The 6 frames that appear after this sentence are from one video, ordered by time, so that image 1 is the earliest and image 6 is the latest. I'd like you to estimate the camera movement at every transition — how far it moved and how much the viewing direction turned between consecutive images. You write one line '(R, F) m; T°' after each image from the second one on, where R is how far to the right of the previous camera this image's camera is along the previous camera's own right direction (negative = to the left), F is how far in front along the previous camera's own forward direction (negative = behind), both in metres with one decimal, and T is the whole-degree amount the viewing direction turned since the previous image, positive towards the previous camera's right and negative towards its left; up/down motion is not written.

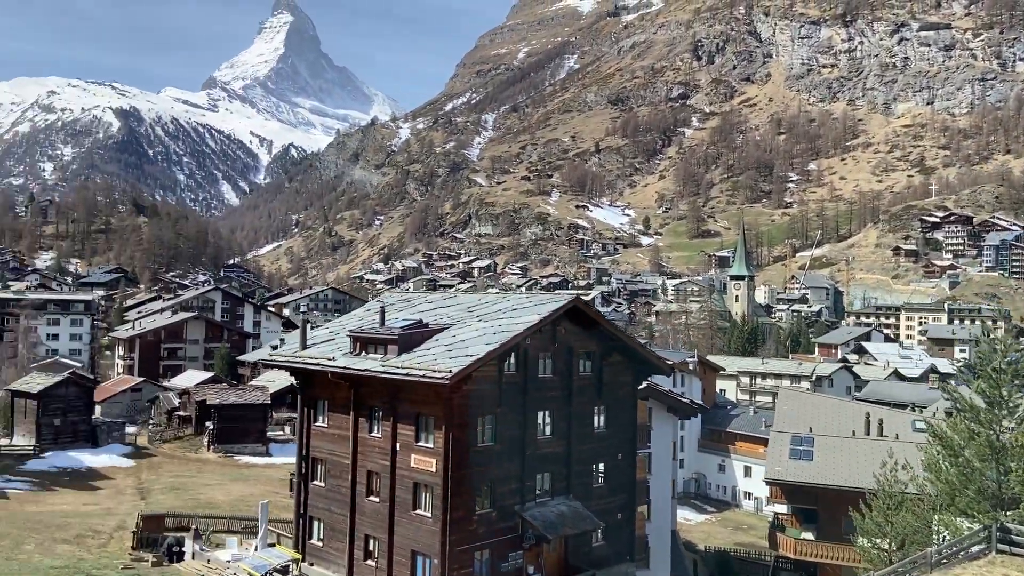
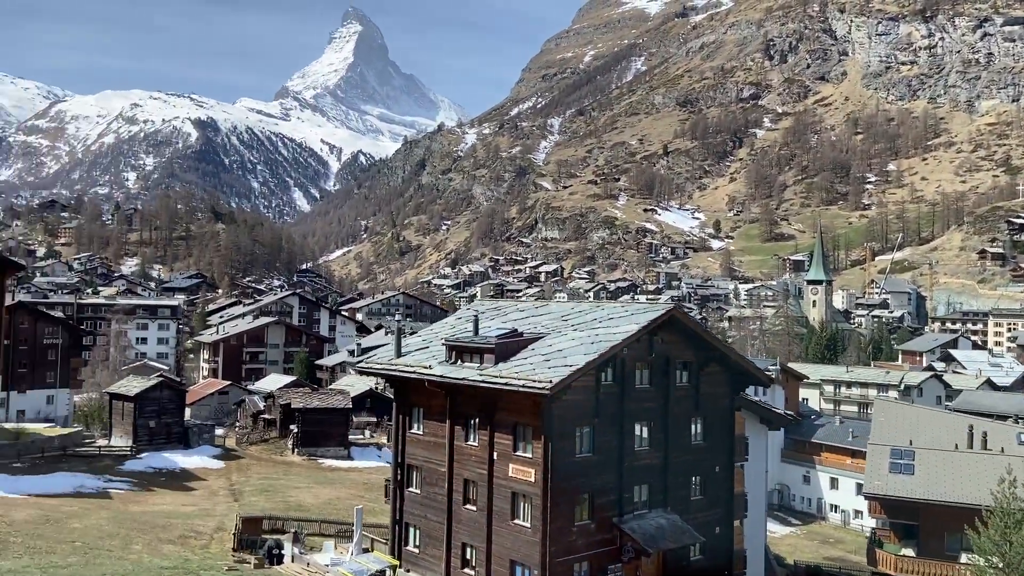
(-0.8, +0.1) m; -5°
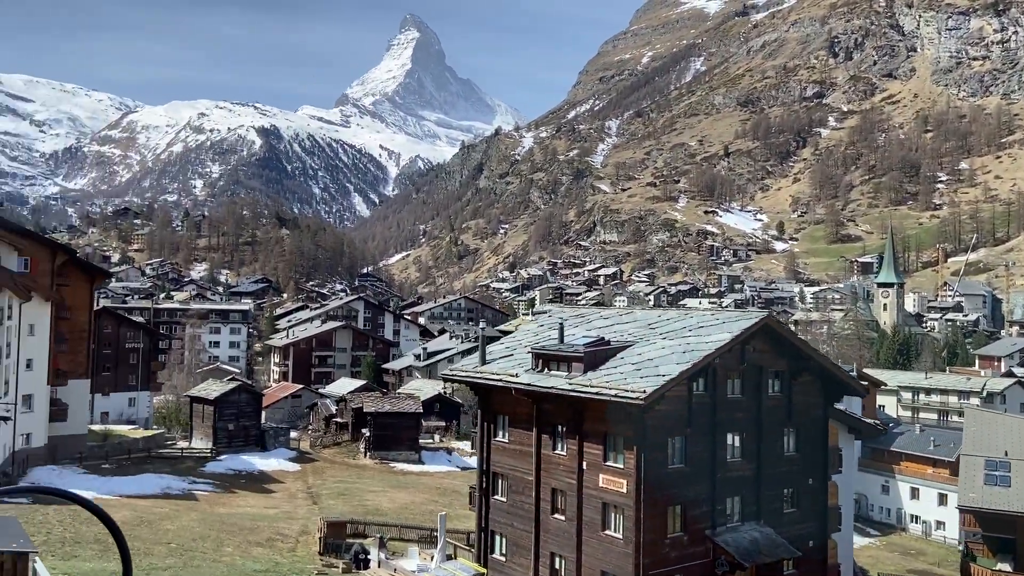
(-0.8, +0.1) m; -4°
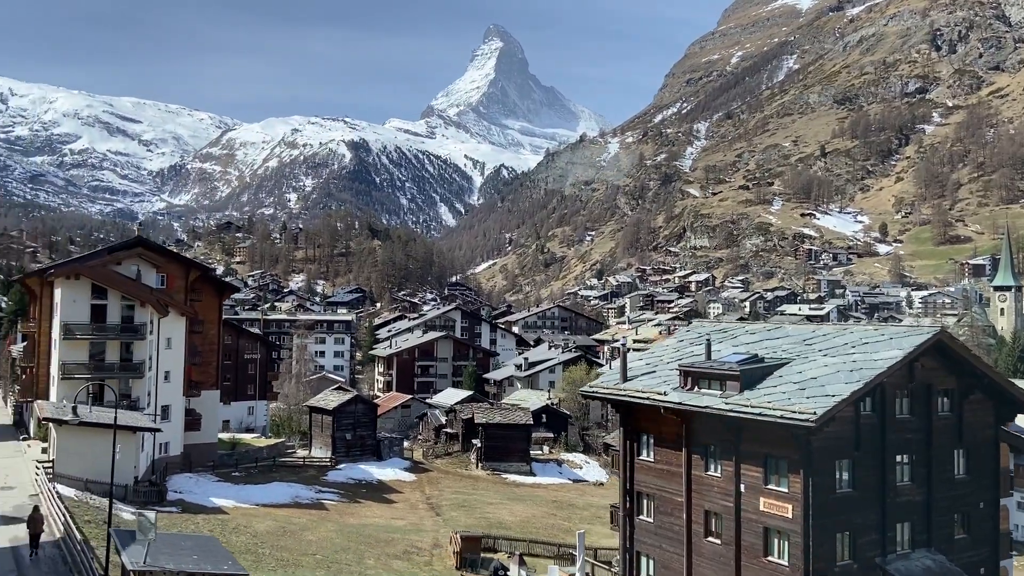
(-1.7, +0.2) m; -6°
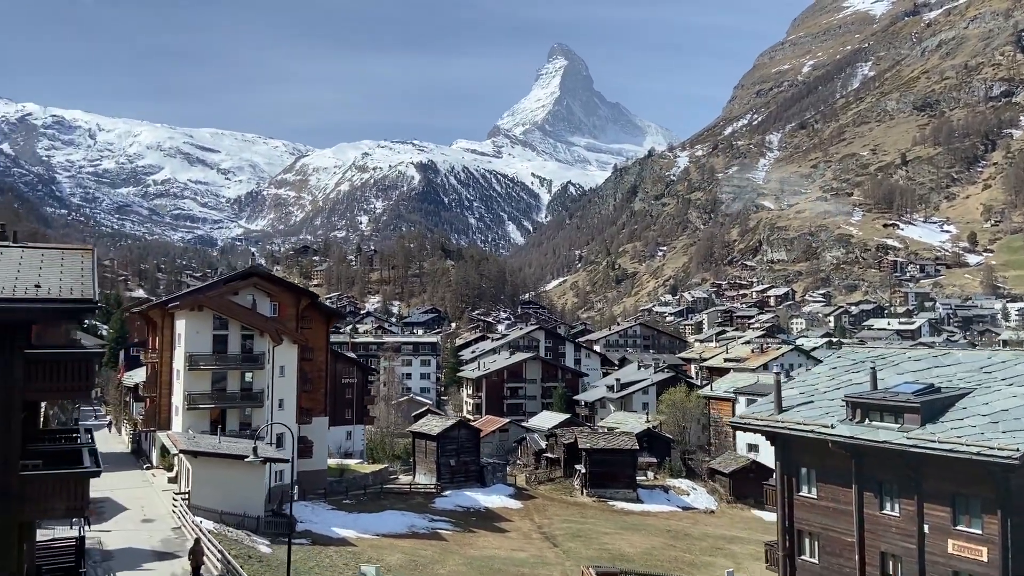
(-2.2, +0.5) m; -5°
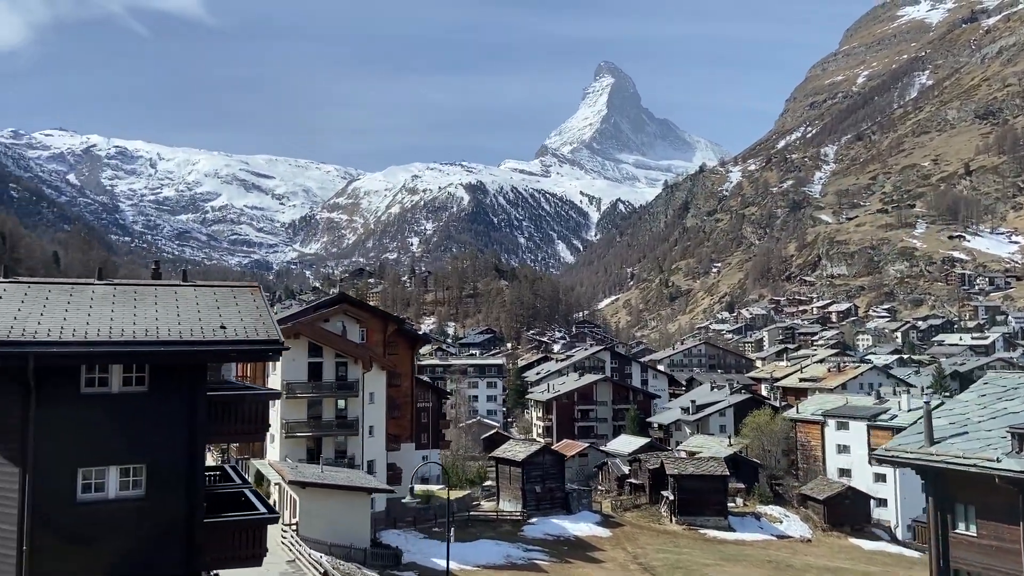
(-2.1, +0.6) m; -3°
